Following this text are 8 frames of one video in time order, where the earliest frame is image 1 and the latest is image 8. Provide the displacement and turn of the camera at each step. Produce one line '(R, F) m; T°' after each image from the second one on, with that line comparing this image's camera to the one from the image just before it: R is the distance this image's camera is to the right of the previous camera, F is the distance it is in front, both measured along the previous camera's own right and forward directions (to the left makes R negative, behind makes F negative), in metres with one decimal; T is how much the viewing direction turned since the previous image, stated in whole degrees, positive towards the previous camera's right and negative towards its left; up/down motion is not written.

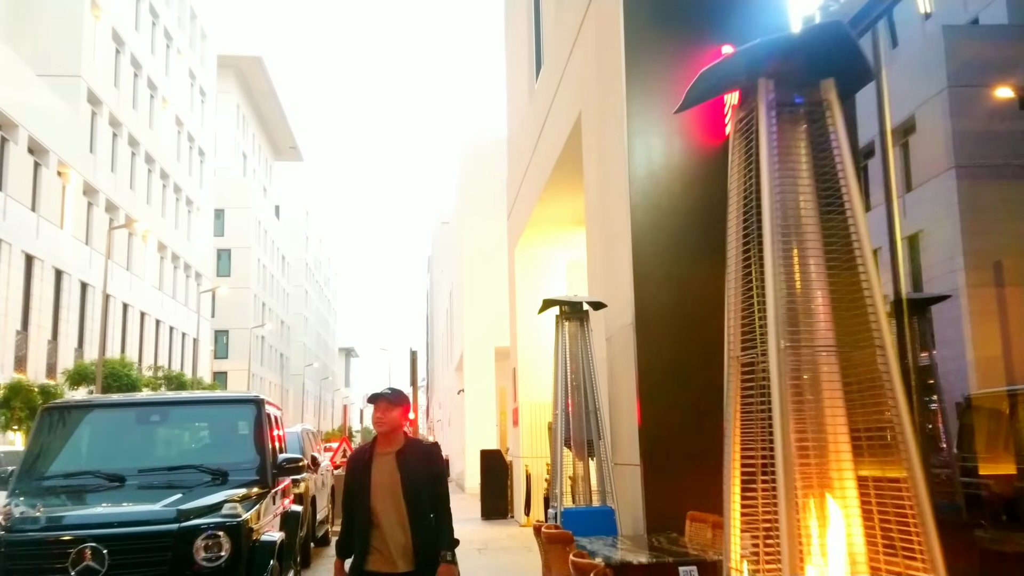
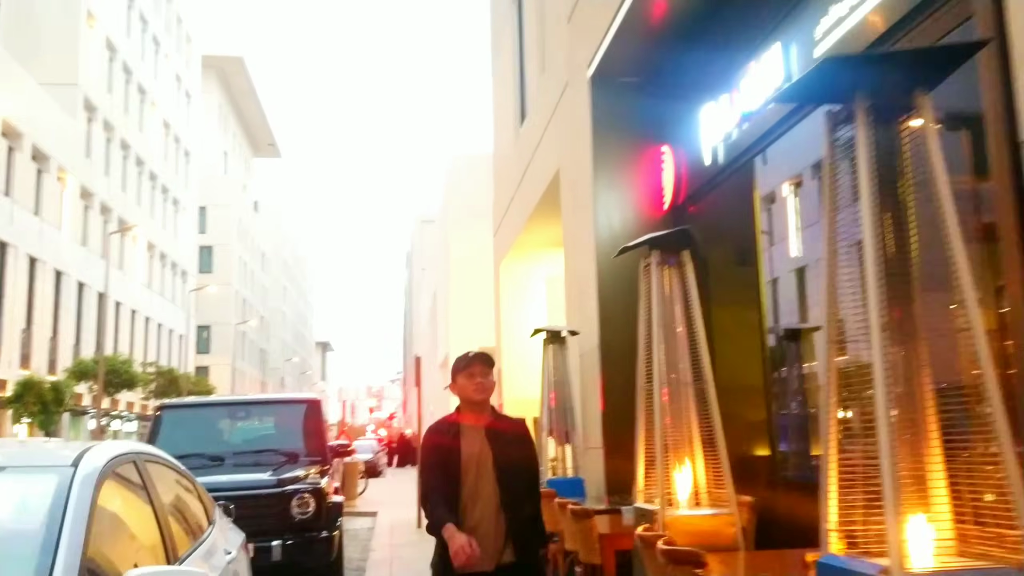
(-0.3, -2.9) m; +2°
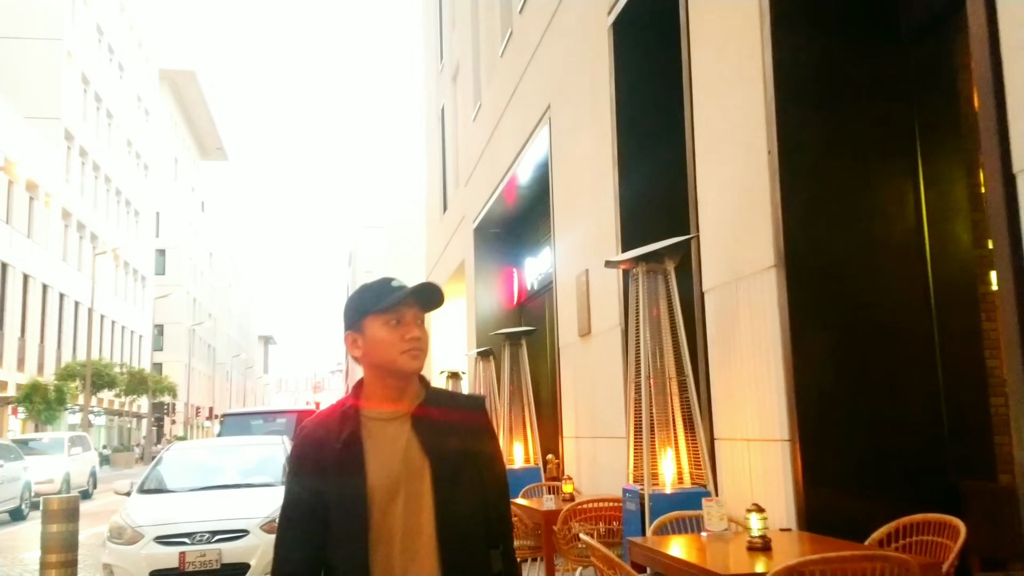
(+0.4, -7.9) m; +4°
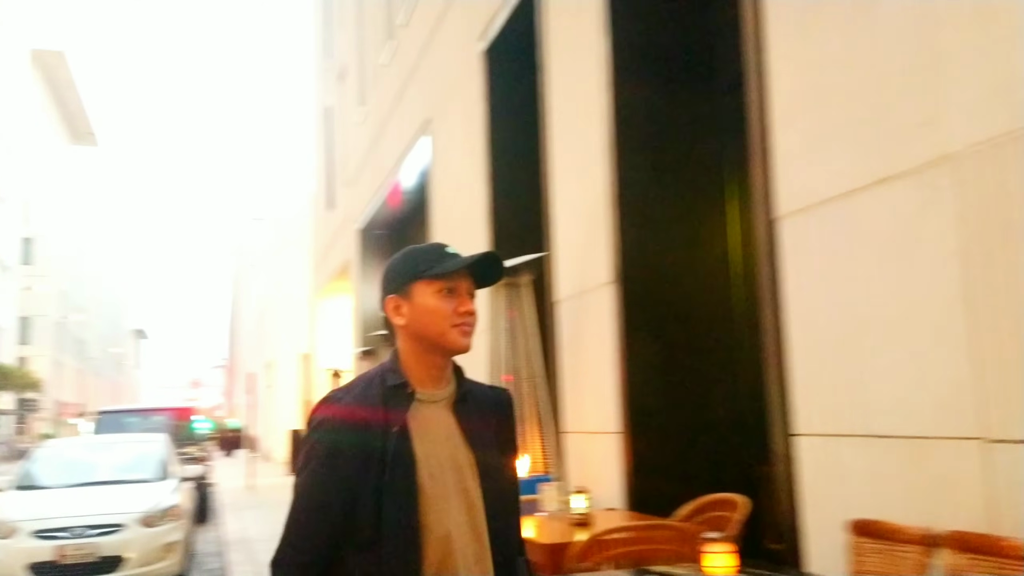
(+0.1, -0.7) m; +7°
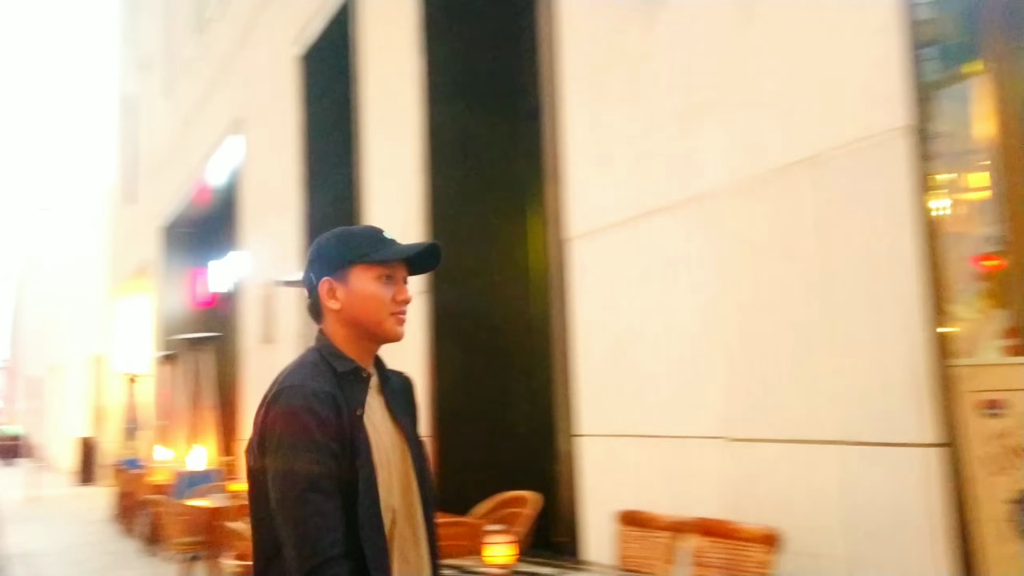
(0.0, -0.3) m; +11°
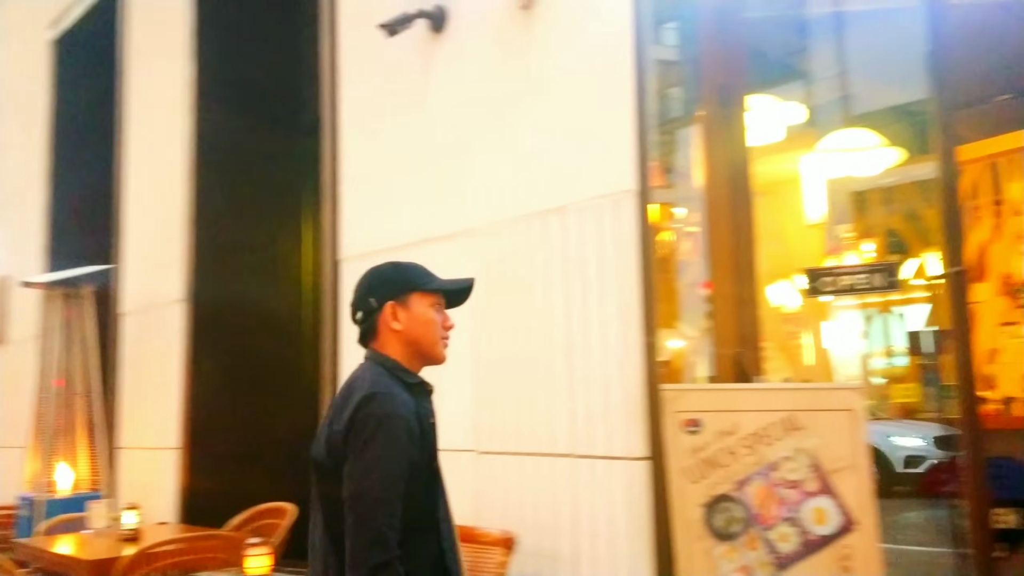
(0.0, -0.3) m; +14°
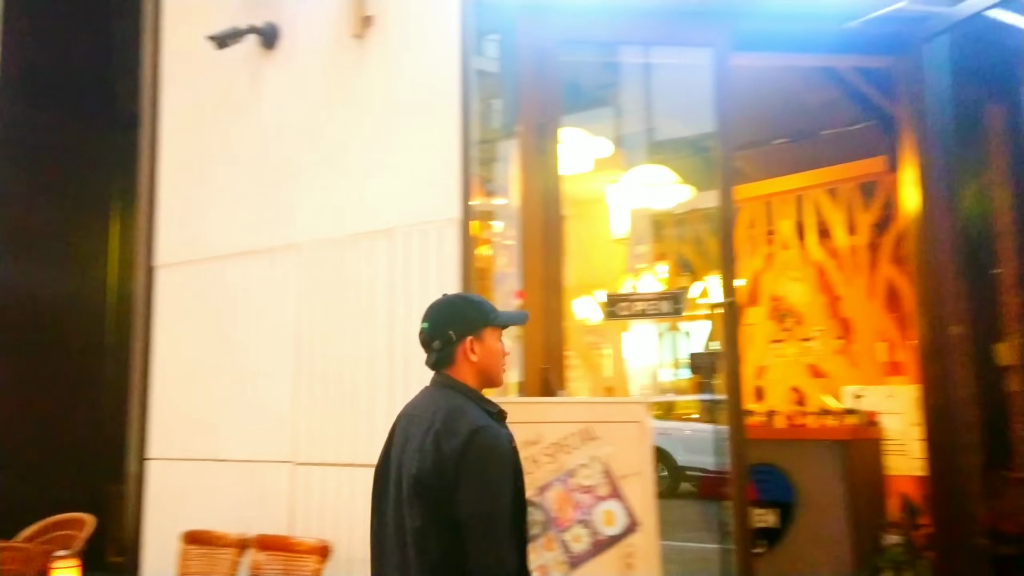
(0.0, -0.2) m; +11°
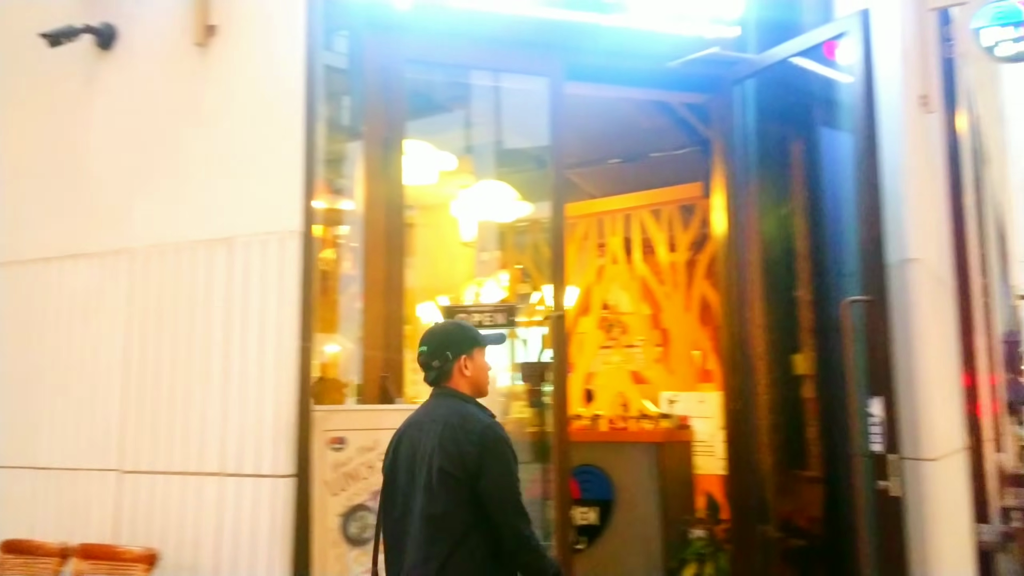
(0.0, -0.2) m; +9°
